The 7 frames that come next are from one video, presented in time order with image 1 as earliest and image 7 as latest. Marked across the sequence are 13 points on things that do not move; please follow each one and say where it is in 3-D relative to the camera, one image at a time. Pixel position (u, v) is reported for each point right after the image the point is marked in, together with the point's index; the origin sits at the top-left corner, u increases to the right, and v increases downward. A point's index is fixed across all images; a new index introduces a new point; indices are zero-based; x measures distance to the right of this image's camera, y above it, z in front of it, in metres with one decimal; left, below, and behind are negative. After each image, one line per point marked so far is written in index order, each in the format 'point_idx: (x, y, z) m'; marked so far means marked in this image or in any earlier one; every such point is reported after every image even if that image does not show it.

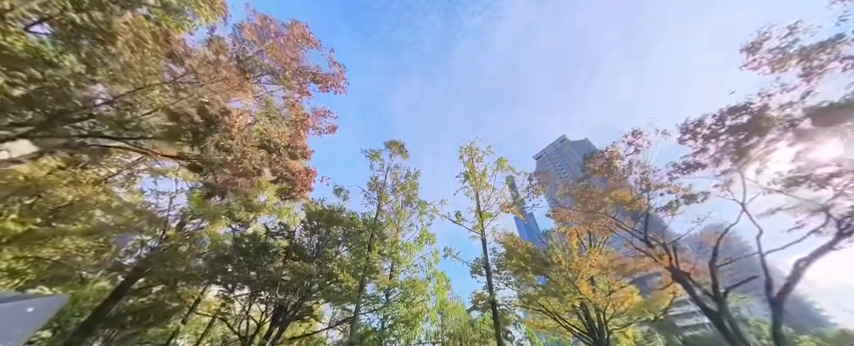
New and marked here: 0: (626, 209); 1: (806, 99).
0: (+6.1, -1.4, +6.7) m
1: (+6.7, +1.3, +4.2) m
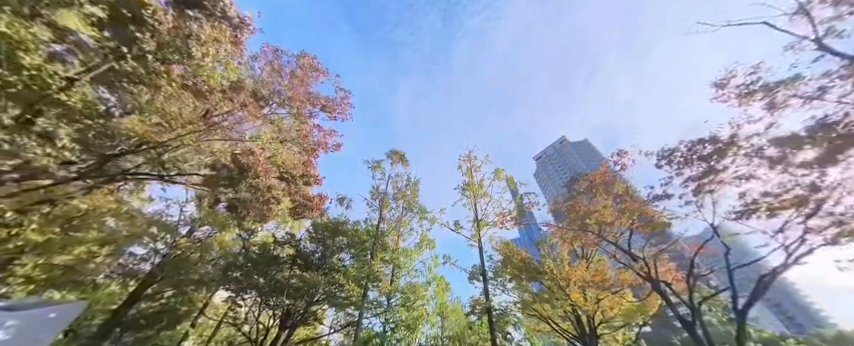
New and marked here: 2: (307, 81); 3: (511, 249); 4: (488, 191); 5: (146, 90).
0: (+6.1, -1.9, +7.1) m
1: (+6.6, +0.8, +4.7) m
2: (-2.9, +2.3, +5.9) m
3: (+3.2, -2.8, +9.0) m
4: (+2.8, -0.7, +11.1) m
5: (-4.1, +1.2, +3.5) m
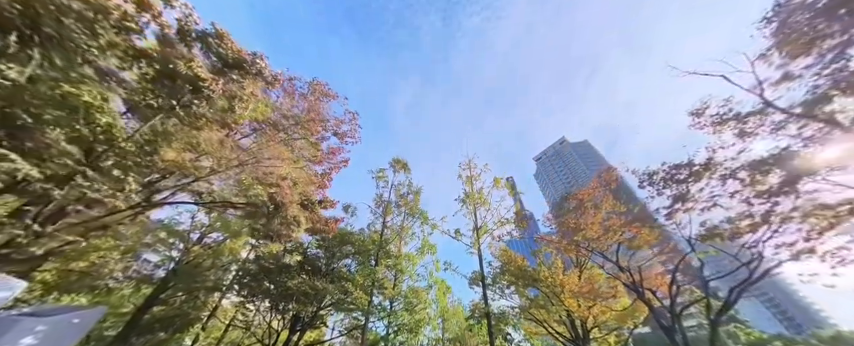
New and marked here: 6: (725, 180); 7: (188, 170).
0: (+6.2, -2.3, +7.6) m
1: (+6.7, +0.4, +5.1) m
2: (-2.8, +1.8, +6.4) m
3: (+3.3, -3.2, +9.4) m
4: (+2.9, -1.2, +11.6) m
5: (-4.0, +0.7, +4.0) m
6: (+6.8, -0.2, +5.5) m
7: (-4.3, +0.1, +4.3) m
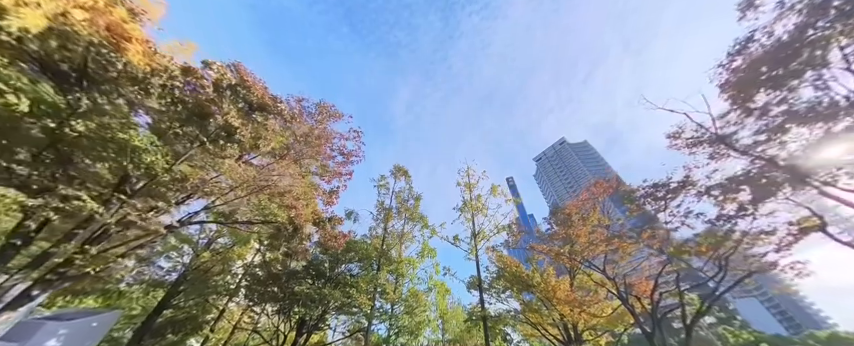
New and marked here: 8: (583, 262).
0: (+6.2, -2.8, +8.1) m
1: (+6.7, 0.0, +5.6) m
2: (-2.9, +1.4, +6.9) m
3: (+3.3, -3.7, +9.9) m
4: (+2.9, -1.6, +12.1) m
5: (-4.0, +0.3, +4.5) m
6: (+6.7, -0.6, +5.9) m
7: (-4.3, -0.3, +4.7) m
8: (+5.5, -3.1, +8.3) m
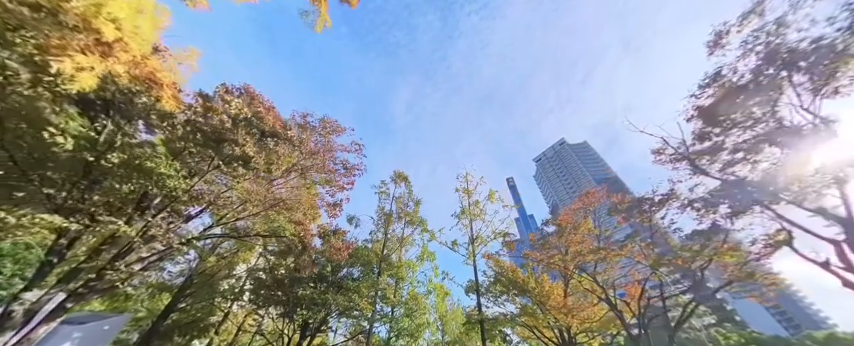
0: (+6.1, -3.1, +8.4) m
1: (+6.6, -0.4, +5.9) m
2: (-2.9, +1.0, +7.2) m
3: (+3.3, -4.0, +10.3) m
4: (+2.8, -2.0, +12.4) m
5: (-4.1, 0.0, +4.9) m
6: (+6.7, -0.9, +6.3) m
7: (-4.4, -0.7, +5.1) m
8: (+5.5, -3.4, +8.6) m
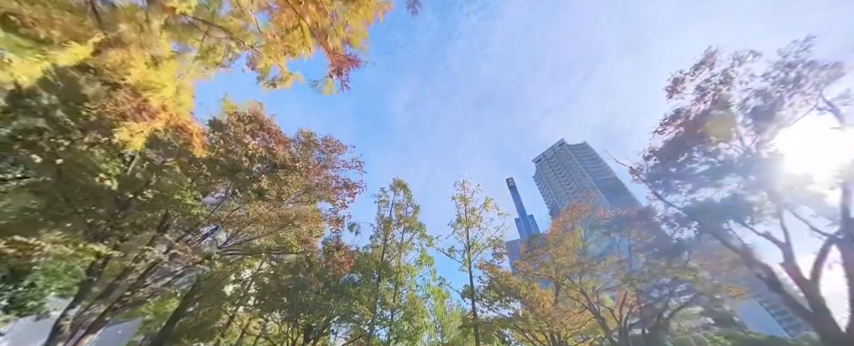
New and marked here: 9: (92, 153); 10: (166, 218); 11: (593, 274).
0: (+6.0, -3.6, +8.9) m
1: (+6.5, -0.9, +6.5) m
2: (-3.0, +0.5, +7.7) m
3: (+3.1, -4.5, +10.8) m
4: (+2.7, -2.5, +12.9) m
5: (-4.2, -0.6, +5.4) m
6: (+6.6, -1.4, +6.8) m
7: (-4.5, -1.2, +5.6) m
8: (+5.3, -3.9, +9.1) m
9: (-4.7, +0.2, +3.3) m
10: (-5.1, -0.9, +4.7) m
11: (+6.1, -3.7, +8.9) m
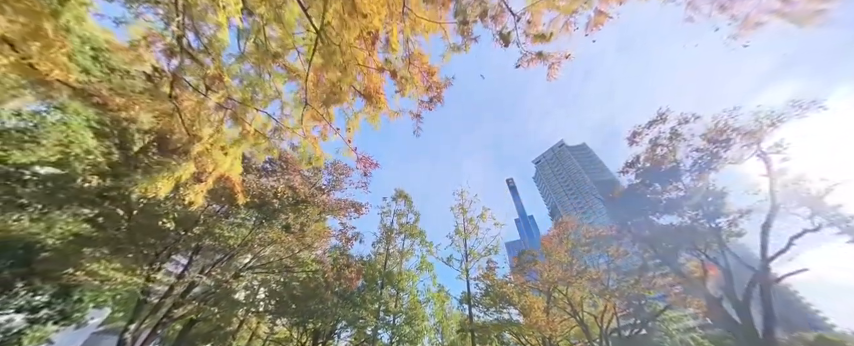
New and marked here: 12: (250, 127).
0: (+6.0, -4.4, +9.7) m
1: (+6.5, -1.6, +7.2) m
2: (-3.1, -0.2, +8.5) m
3: (+3.1, -5.3, +11.6) m
4: (+2.7, -3.2, +13.7) m
5: (-4.2, -1.3, +6.2) m
6: (+6.5, -2.2, +7.5) m
7: (-4.5, -1.9, +6.4) m
8: (+5.3, -4.7, +9.9) m
9: (-4.7, -0.5, +4.1) m
10: (-5.1, -1.7, +5.5) m
11: (+6.1, -4.4, +9.7) m
12: (-2.4, +0.6, +3.3) m
